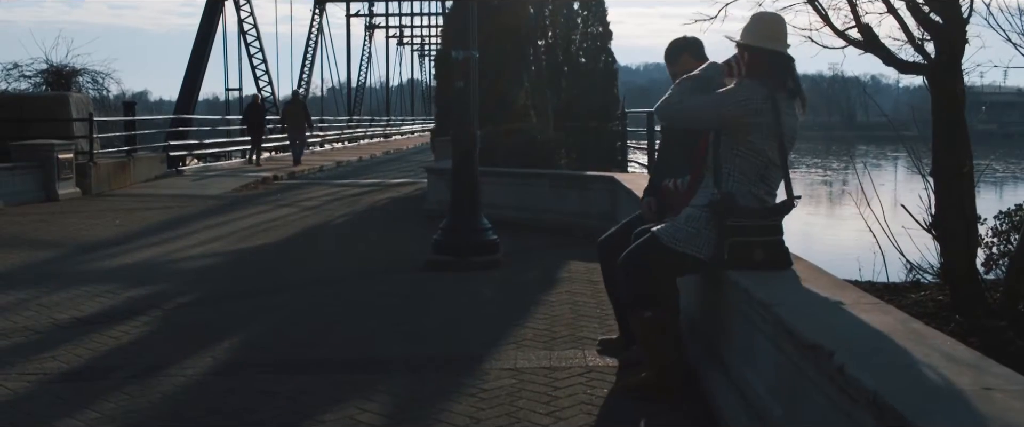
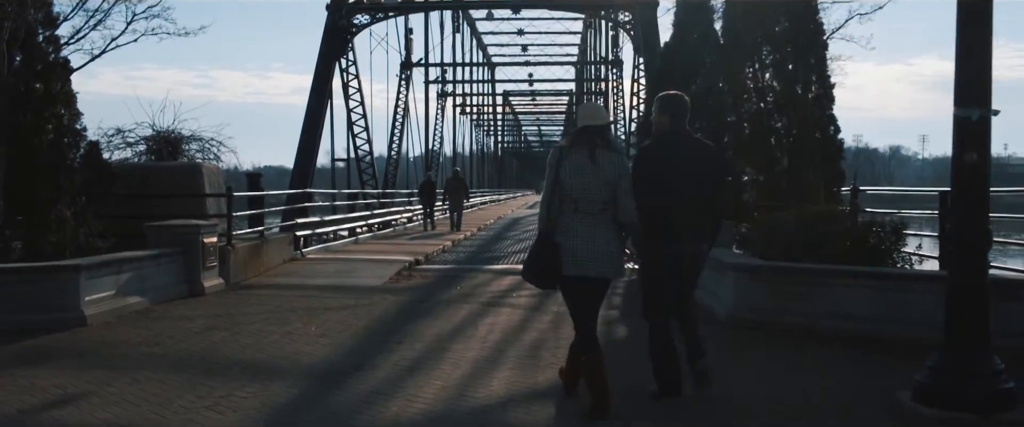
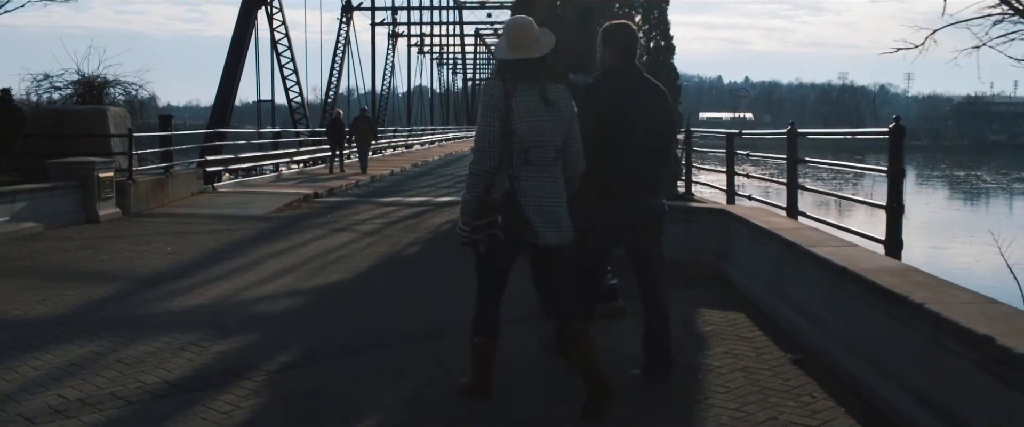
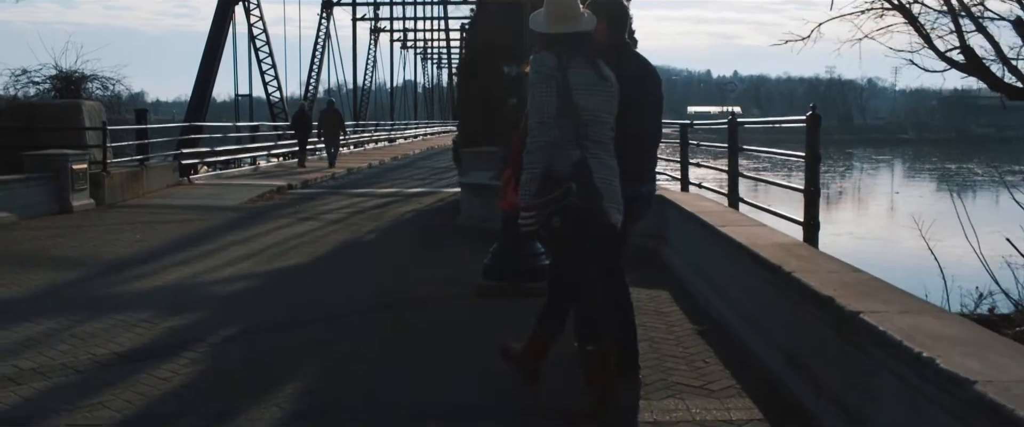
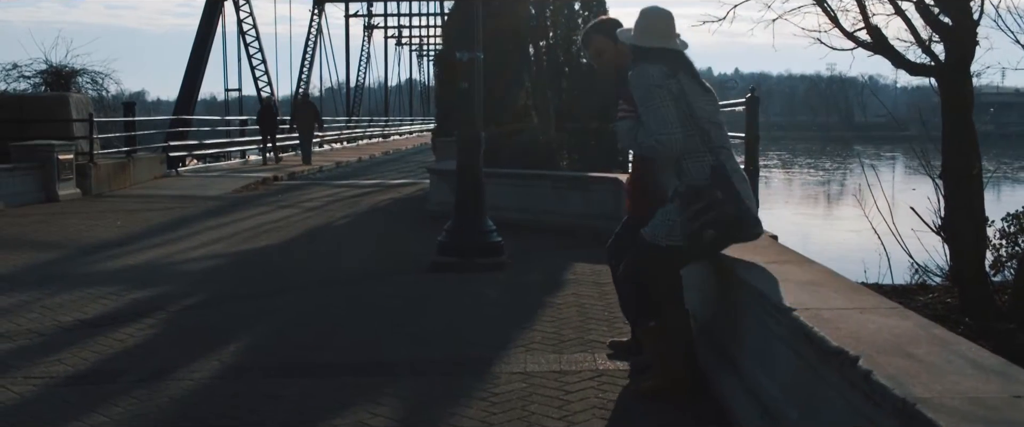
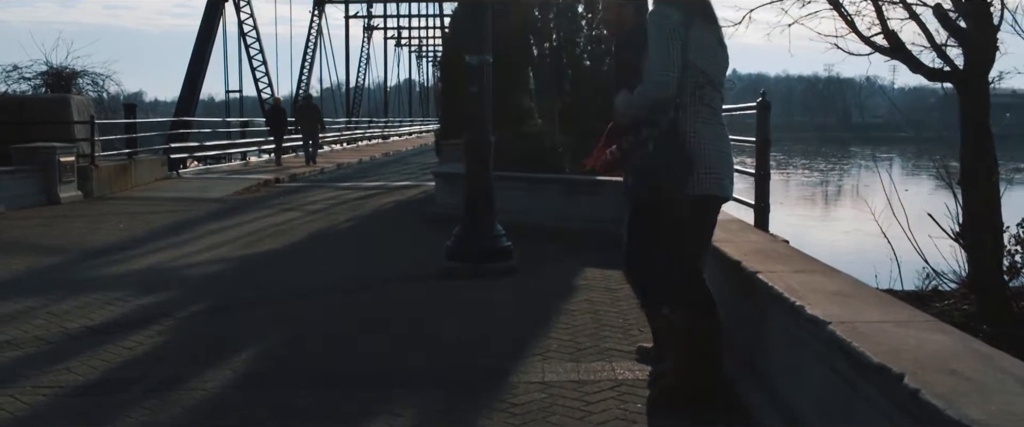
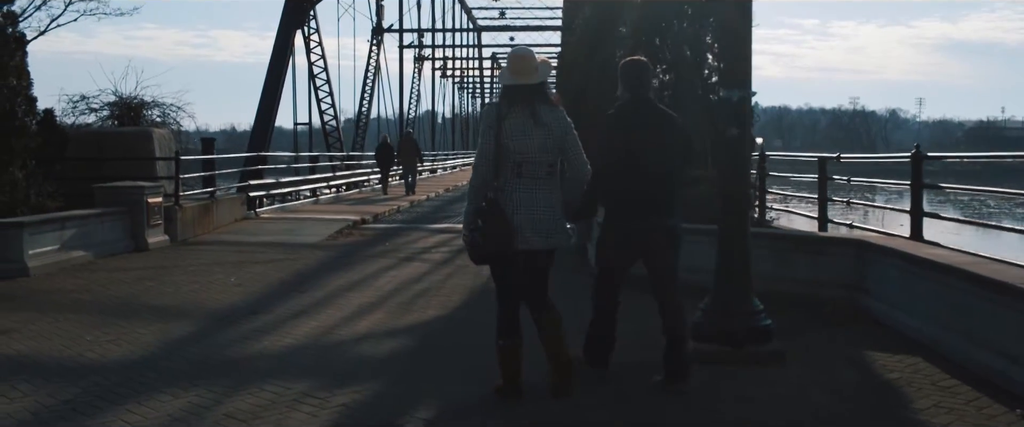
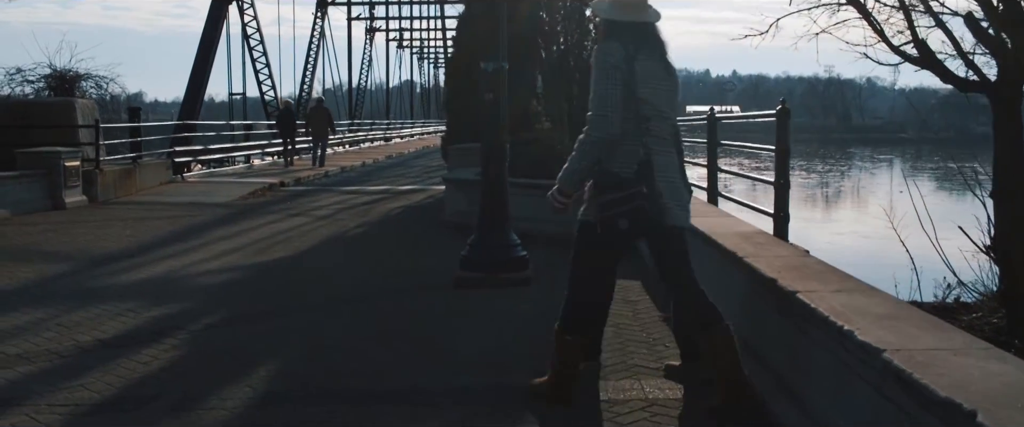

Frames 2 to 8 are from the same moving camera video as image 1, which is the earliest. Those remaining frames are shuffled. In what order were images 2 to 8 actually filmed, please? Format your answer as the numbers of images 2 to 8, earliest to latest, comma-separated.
5, 6, 8, 4, 3, 7, 2
